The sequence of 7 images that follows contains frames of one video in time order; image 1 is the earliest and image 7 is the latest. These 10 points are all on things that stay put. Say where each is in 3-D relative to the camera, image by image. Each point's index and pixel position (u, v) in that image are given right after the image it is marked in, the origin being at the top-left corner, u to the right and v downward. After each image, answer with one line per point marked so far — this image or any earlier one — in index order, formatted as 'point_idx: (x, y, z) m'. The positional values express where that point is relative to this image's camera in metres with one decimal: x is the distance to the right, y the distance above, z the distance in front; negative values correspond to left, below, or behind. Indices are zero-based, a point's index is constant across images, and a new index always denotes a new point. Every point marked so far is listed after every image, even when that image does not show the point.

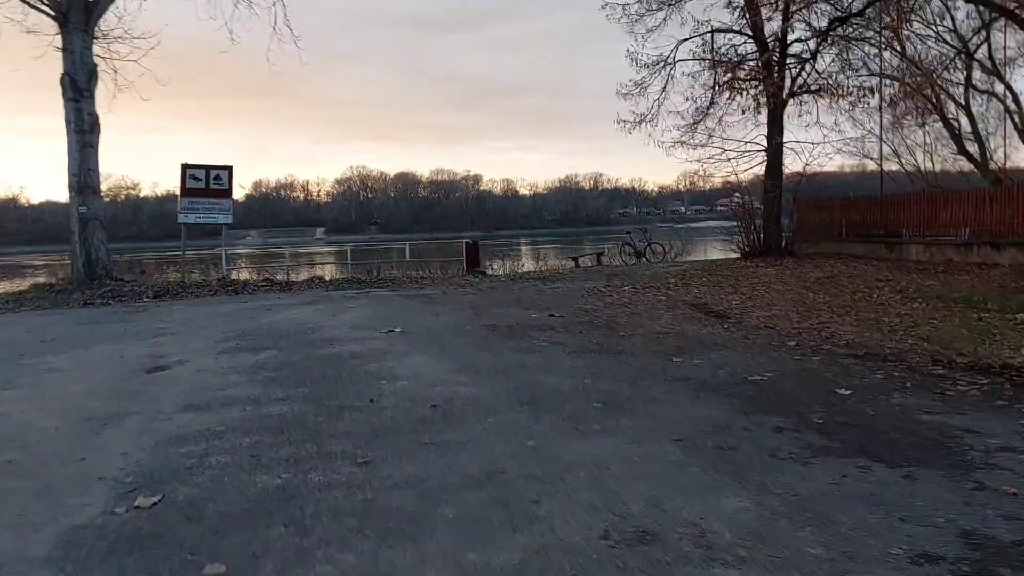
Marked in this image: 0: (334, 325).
0: (-2.3, -0.5, +9.6) m
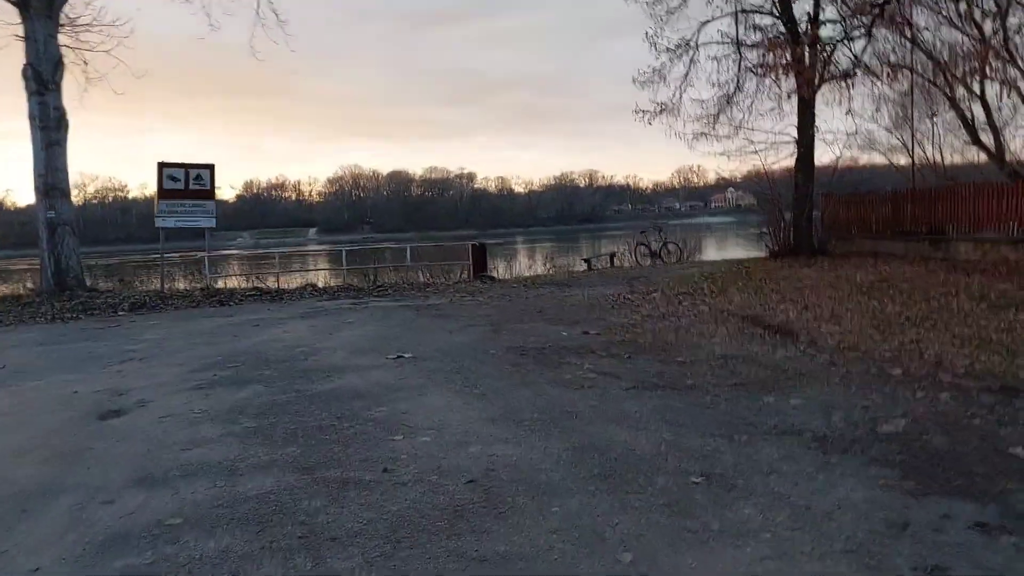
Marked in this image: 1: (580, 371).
0: (-2.0, -0.7, +8.2) m
1: (+0.6, -0.7, +6.1) m
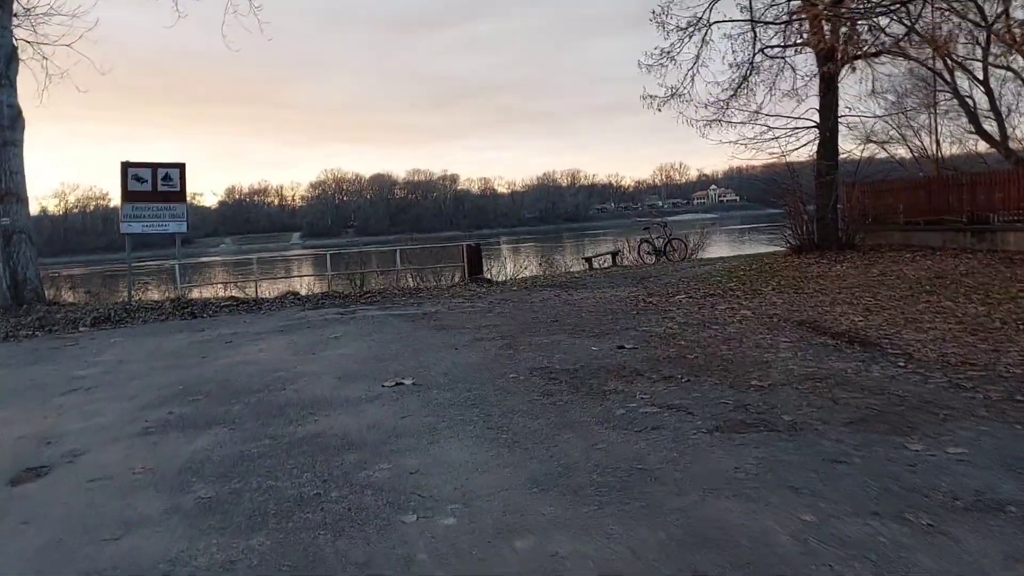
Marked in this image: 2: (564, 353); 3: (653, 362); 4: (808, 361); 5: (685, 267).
0: (-1.8, -0.8, +6.8) m
1: (+0.8, -0.7, +4.8) m
2: (+0.5, -0.6, +6.7) m
3: (+1.1, -0.6, +6.1) m
4: (+2.2, -0.6, +5.7) m
5: (+3.9, +0.4, +17.0) m
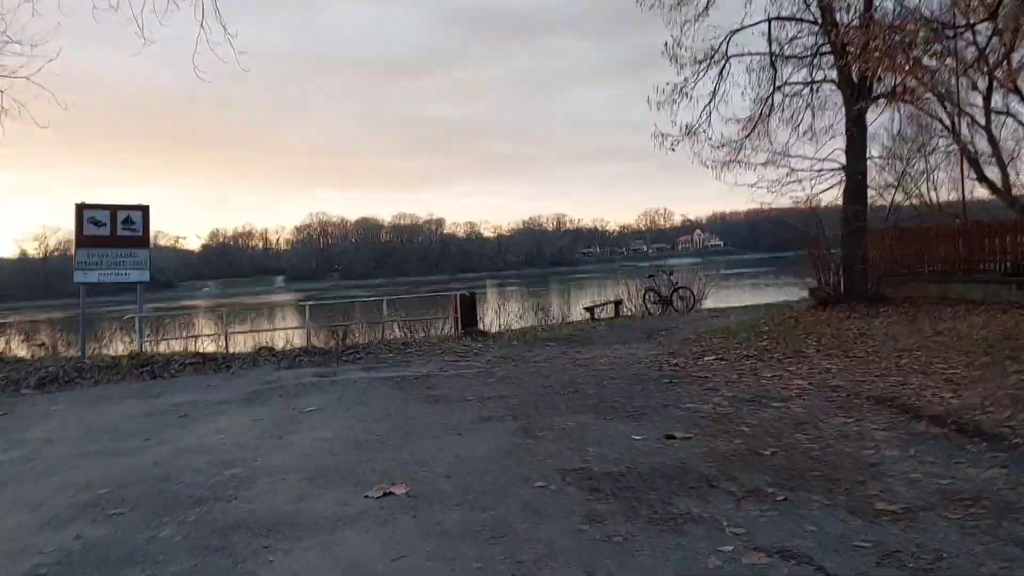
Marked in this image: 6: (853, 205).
0: (-1.7, -1.3, +5.3) m
1: (+1.0, -1.1, +3.3) m
2: (+0.6, -1.1, +5.3) m
3: (+1.3, -1.1, +4.6) m
4: (+2.4, -1.0, +4.3) m
5: (+3.9, -0.7, +15.6) m
6: (+6.0, +1.5, +13.3) m
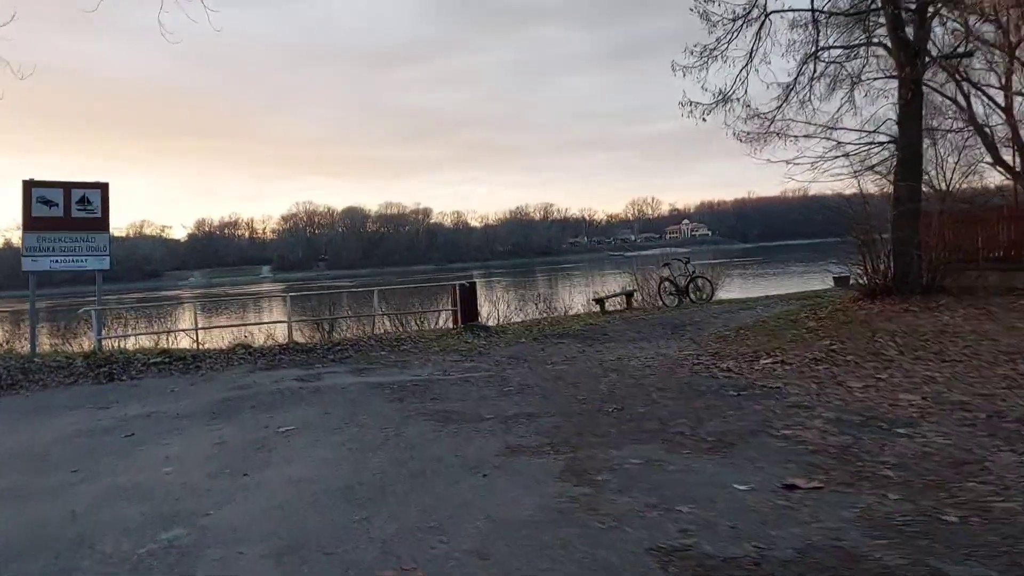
0: (-1.4, -1.2, +3.7) m
1: (+1.3, -1.1, +1.8) m
2: (+0.9, -1.0, +3.7) m
3: (+1.6, -1.0, +3.1) m
4: (+2.7, -1.0, +2.8) m
5: (+4.0, -0.5, +14.1) m
6: (+6.2, +1.7, +11.8) m
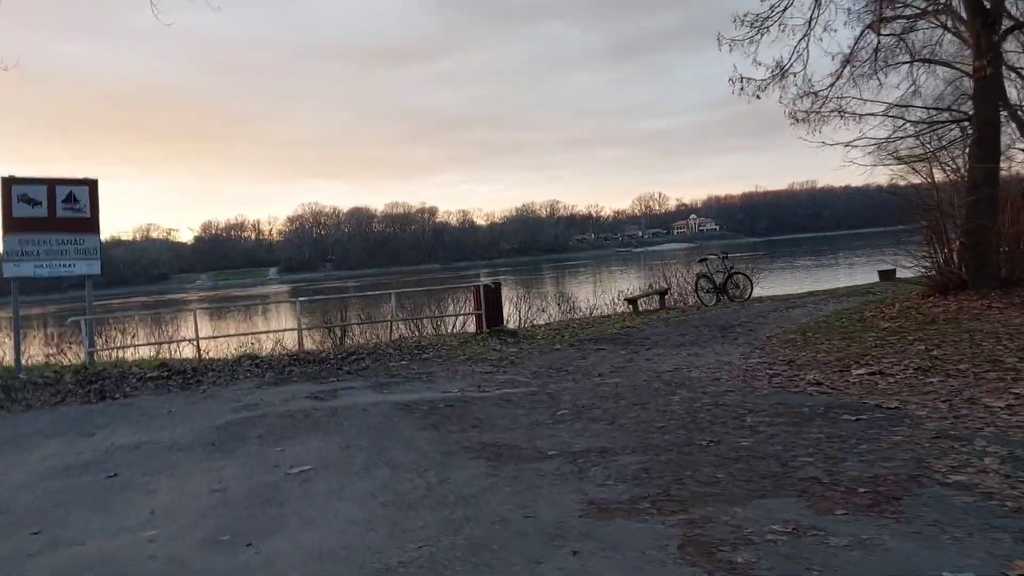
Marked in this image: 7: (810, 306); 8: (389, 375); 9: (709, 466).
0: (-1.0, -1.3, +2.6) m
1: (+1.7, -1.1, +0.6) m
2: (+1.3, -1.1, +2.6) m
3: (+2.0, -1.0, +1.9) m
4: (+3.1, -1.0, +1.6) m
5: (+4.5, -0.4, +12.9) m
6: (+6.6, +1.7, +10.6) m
7: (+5.3, -0.3, +13.7) m
8: (-1.5, -1.1, +9.4) m
9: (+1.1, -1.0, +4.3) m
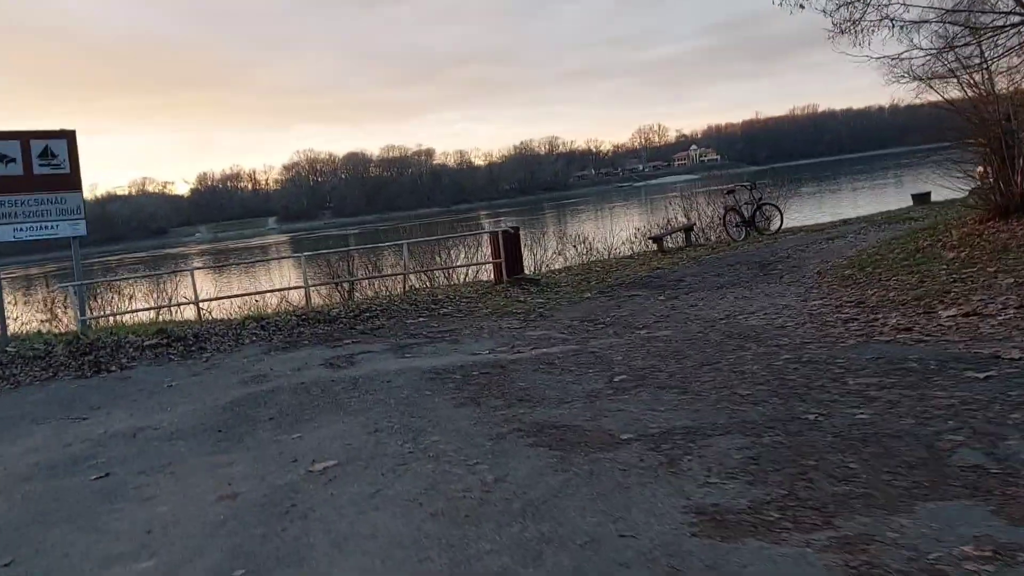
0: (-0.6, -1.3, +1.8) m
1: (+2.0, -1.1, -0.2) m
2: (+1.6, -0.9, +1.7) m
3: (+2.3, -0.9, +1.1) m
4: (+3.4, -0.8, +0.8) m
5: (+4.8, +0.7, +12.0) m
6: (+6.8, +2.7, +9.5) m
7: (+5.6, +0.9, +12.8) m
8: (-1.2, -0.5, +8.6) m
9: (+1.4, -0.7, +3.4) m
